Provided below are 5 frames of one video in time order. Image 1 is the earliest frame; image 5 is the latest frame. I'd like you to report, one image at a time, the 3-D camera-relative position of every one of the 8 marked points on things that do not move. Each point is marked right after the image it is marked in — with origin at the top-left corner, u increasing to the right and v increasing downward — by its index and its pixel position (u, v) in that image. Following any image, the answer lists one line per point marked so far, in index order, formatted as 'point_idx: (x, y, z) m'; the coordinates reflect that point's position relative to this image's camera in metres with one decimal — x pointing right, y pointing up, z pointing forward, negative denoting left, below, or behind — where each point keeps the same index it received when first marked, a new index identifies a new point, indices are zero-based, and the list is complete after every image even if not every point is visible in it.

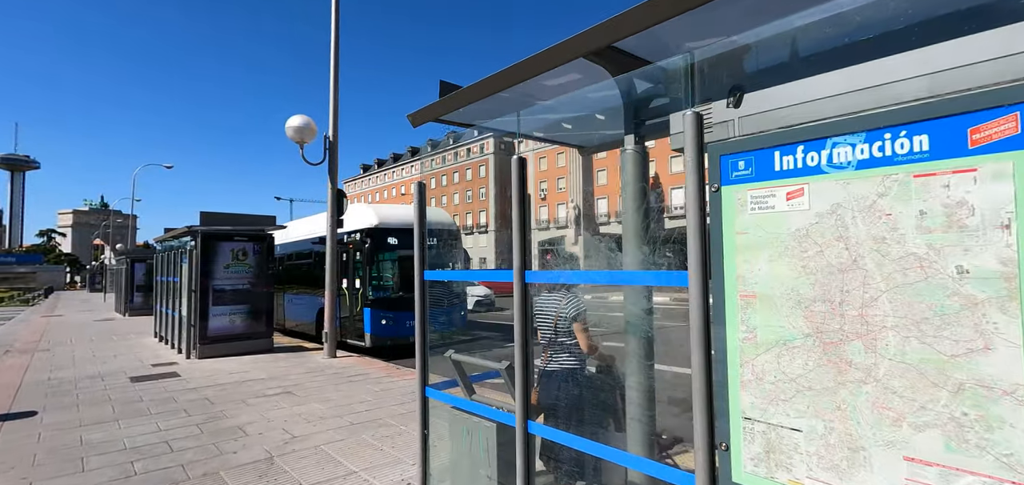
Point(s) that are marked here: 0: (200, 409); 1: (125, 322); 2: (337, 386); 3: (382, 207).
0: (-3.5, -1.9, +5.7) m
1: (-13.7, -2.8, +17.8) m
2: (-2.4, -2.0, +6.9) m
3: (-2.7, +0.7, +10.6) m
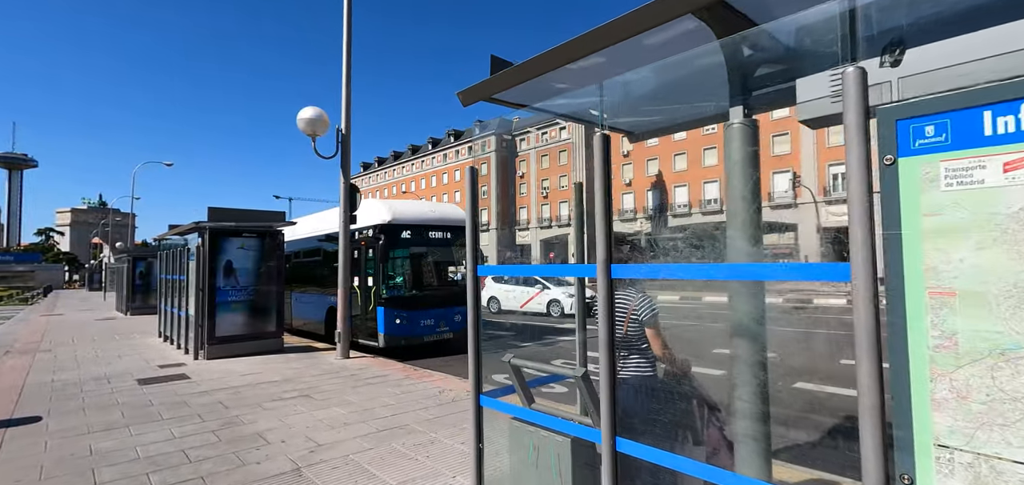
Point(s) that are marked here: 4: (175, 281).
0: (-3.2, -1.8, +5.4) m
1: (-13.4, -2.7, +17.5) m
2: (-2.0, -1.9, +6.6) m
3: (-2.4, +0.8, +10.3) m
4: (-7.6, -0.9, +11.5) m
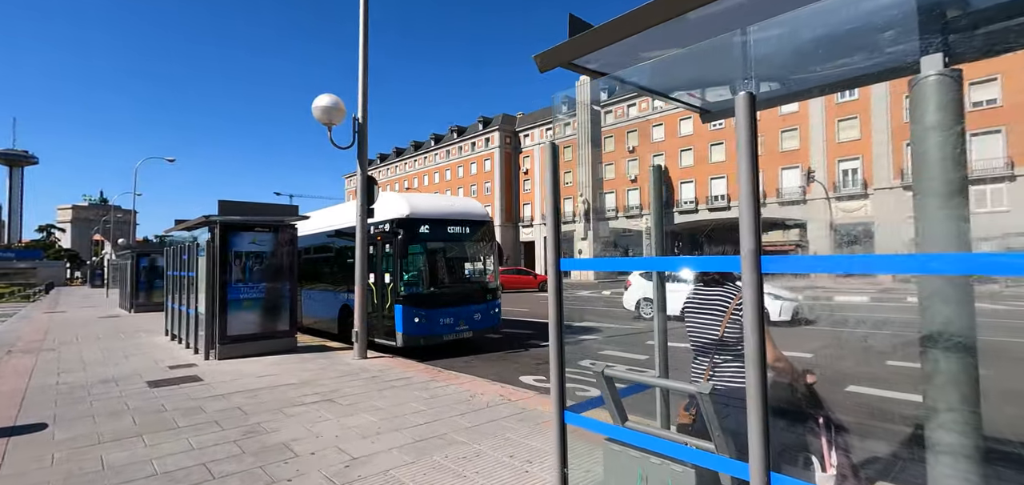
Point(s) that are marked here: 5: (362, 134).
0: (-2.7, -1.8, +5.0) m
1: (-12.9, -2.6, +17.1) m
2: (-1.6, -1.8, +6.2) m
3: (-2.0, +0.9, +9.9) m
4: (-7.2, -0.8, +11.1) m
5: (-2.6, +1.9, +8.8) m
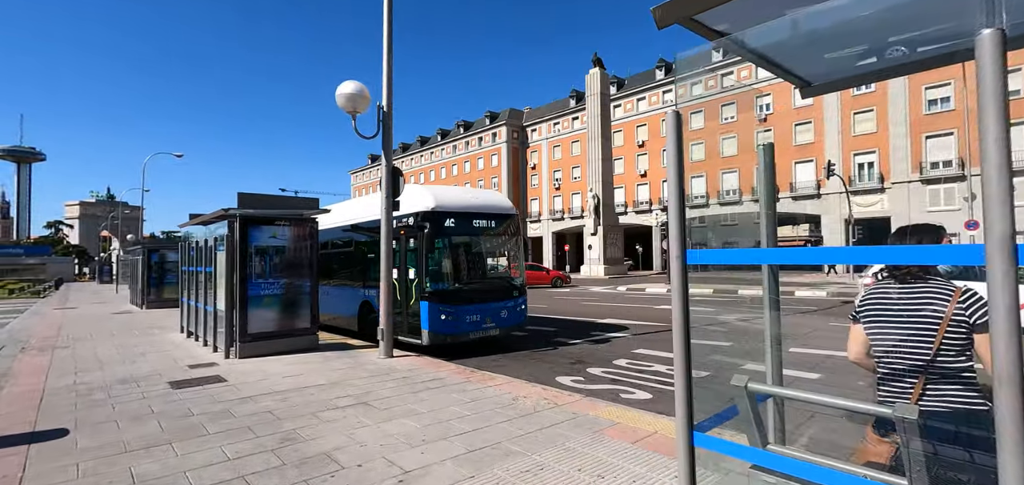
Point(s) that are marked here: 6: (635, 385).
0: (-2.2, -1.7, +4.6) m
1: (-12.3, -2.4, +16.9) m
2: (-1.1, -1.8, +5.8) m
3: (-1.4, +1.0, +9.5) m
4: (-6.7, -0.7, +10.8) m
5: (-2.1, +2.0, +8.4) m
6: (+1.6, -1.9, +6.7) m
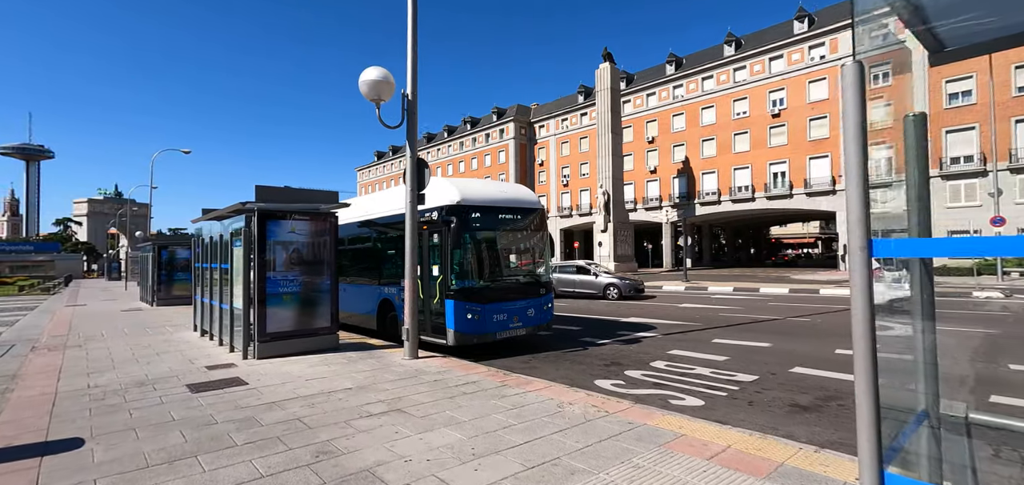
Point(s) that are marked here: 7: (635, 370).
0: (-1.8, -1.6, +4.3) m
1: (-11.7, -2.3, +16.6) m
2: (-0.6, -1.7, +5.4) m
3: (-0.9, +1.1, +9.1) m
4: (-6.1, -0.6, +10.4) m
5: (-1.6, +2.0, +8.0) m
6: (+2.1, -1.8, +6.3) m
7: (+1.8, -1.9, +7.5) m
